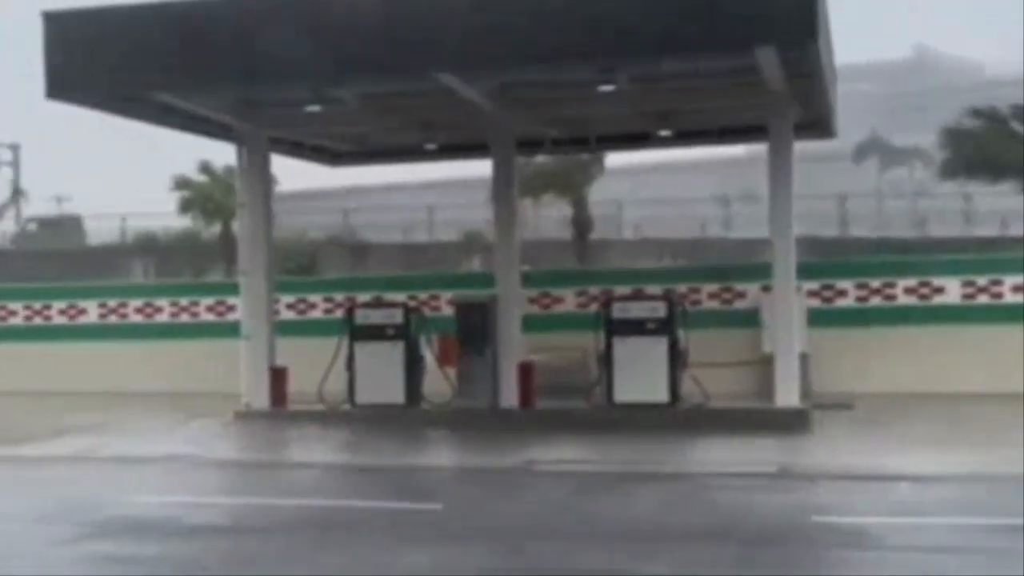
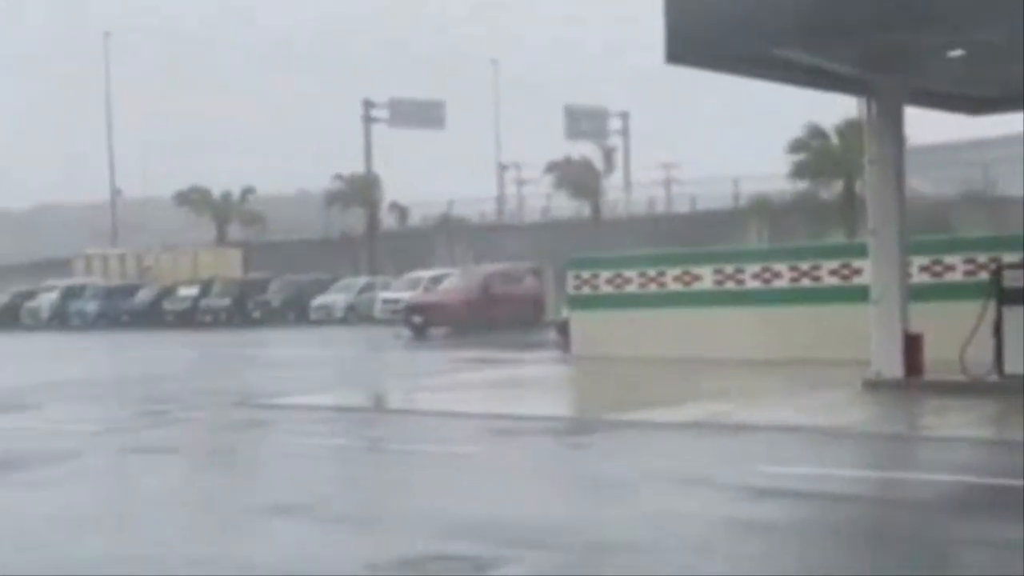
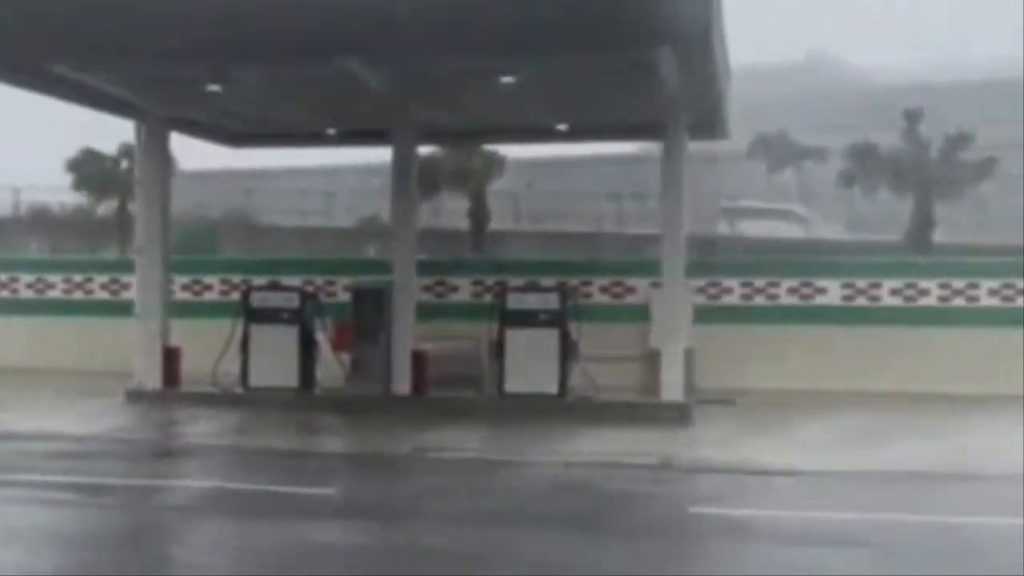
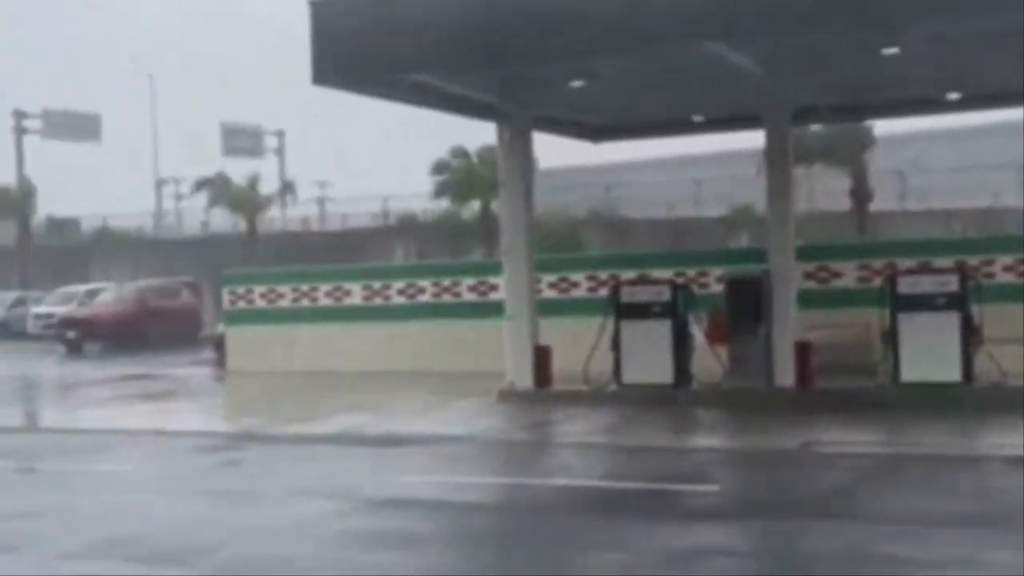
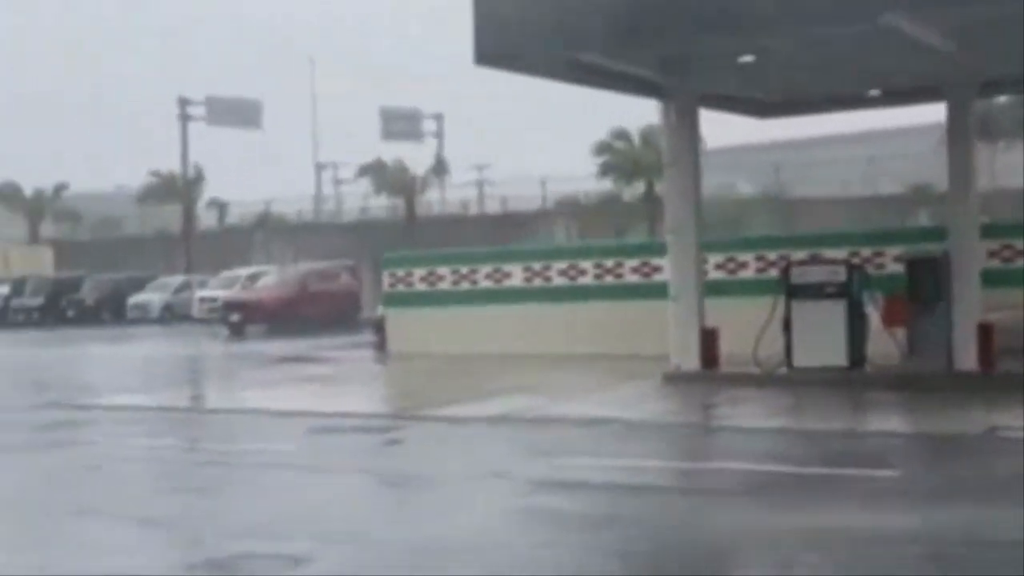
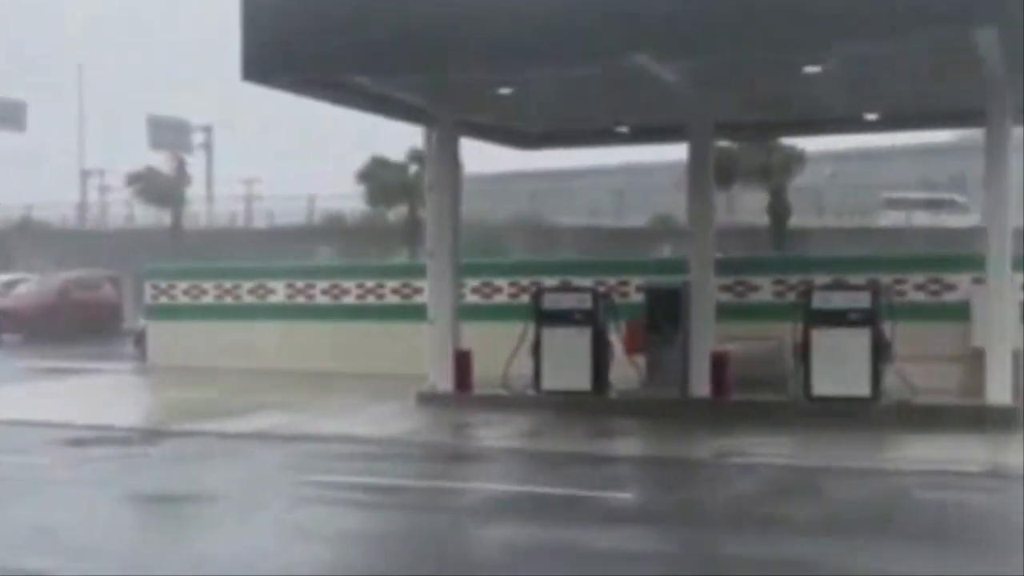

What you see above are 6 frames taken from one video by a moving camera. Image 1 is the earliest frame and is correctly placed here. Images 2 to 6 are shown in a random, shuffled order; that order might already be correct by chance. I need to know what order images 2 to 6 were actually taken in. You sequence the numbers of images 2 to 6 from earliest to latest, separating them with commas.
4, 5, 2, 6, 3
